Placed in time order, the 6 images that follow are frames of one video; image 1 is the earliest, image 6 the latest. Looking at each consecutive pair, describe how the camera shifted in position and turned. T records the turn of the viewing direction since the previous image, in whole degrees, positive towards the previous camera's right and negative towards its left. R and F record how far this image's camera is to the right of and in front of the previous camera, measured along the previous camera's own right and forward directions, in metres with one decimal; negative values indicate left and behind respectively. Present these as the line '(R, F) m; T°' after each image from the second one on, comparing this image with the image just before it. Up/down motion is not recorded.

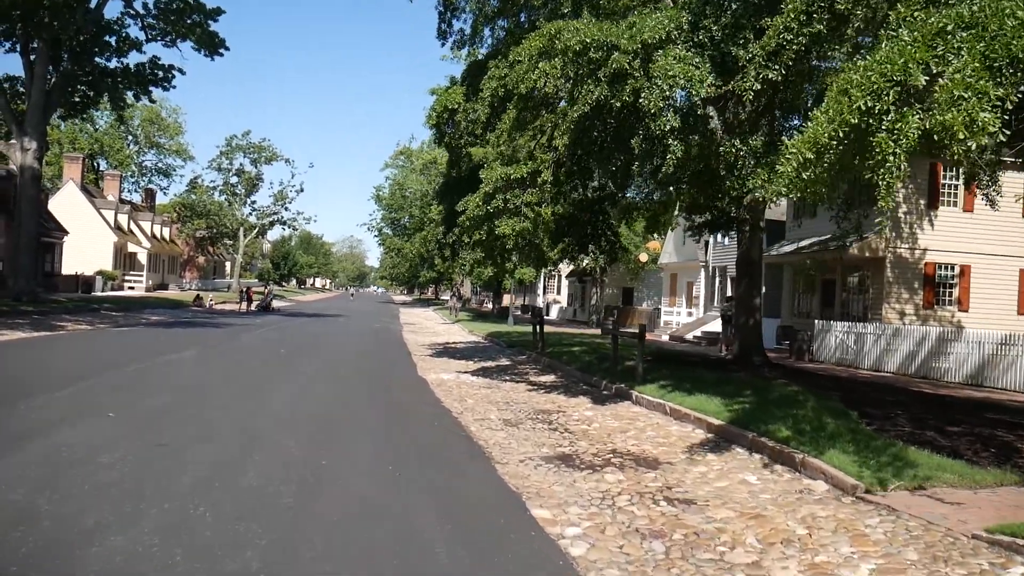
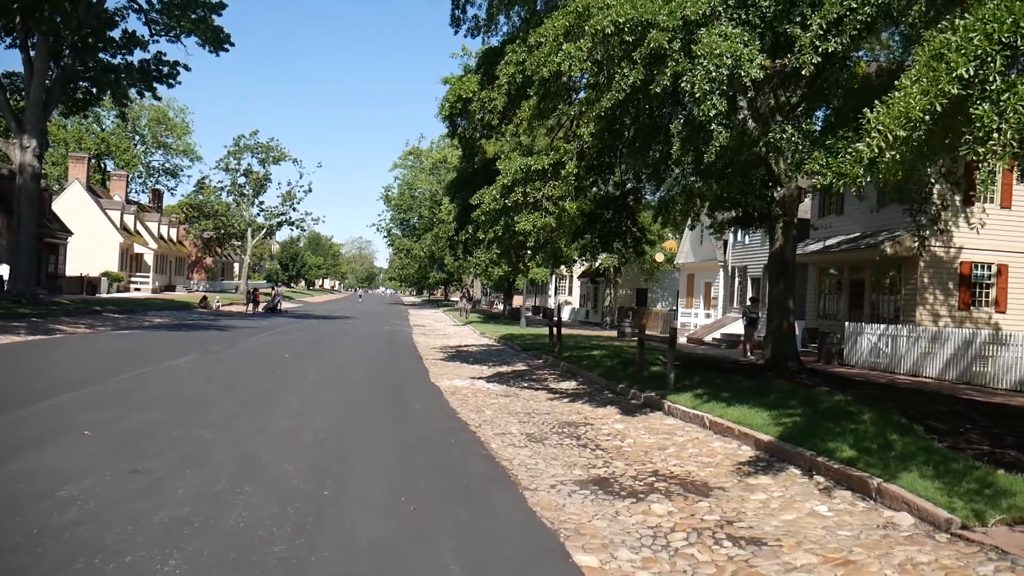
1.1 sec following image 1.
(-0.2, +1.1) m; -1°
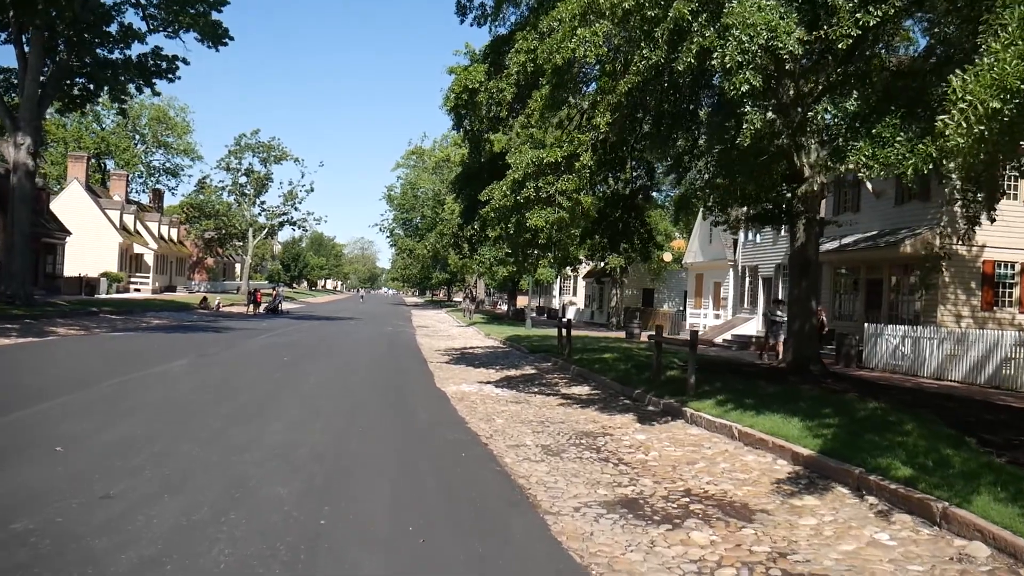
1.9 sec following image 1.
(-0.1, +0.8) m; 0°
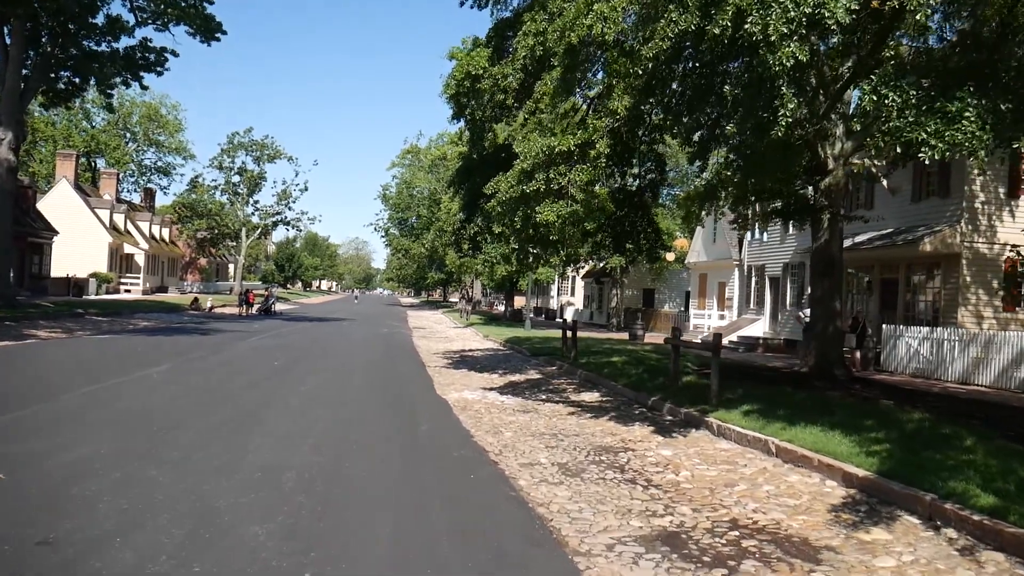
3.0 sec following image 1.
(-0.2, +1.0) m; 0°
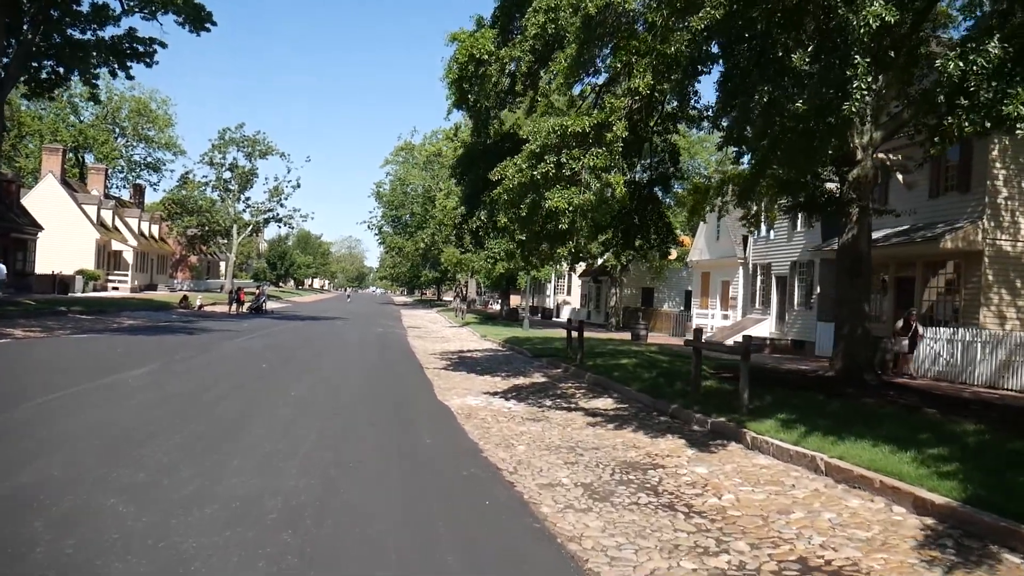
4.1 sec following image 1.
(-0.2, +1.1) m; +1°
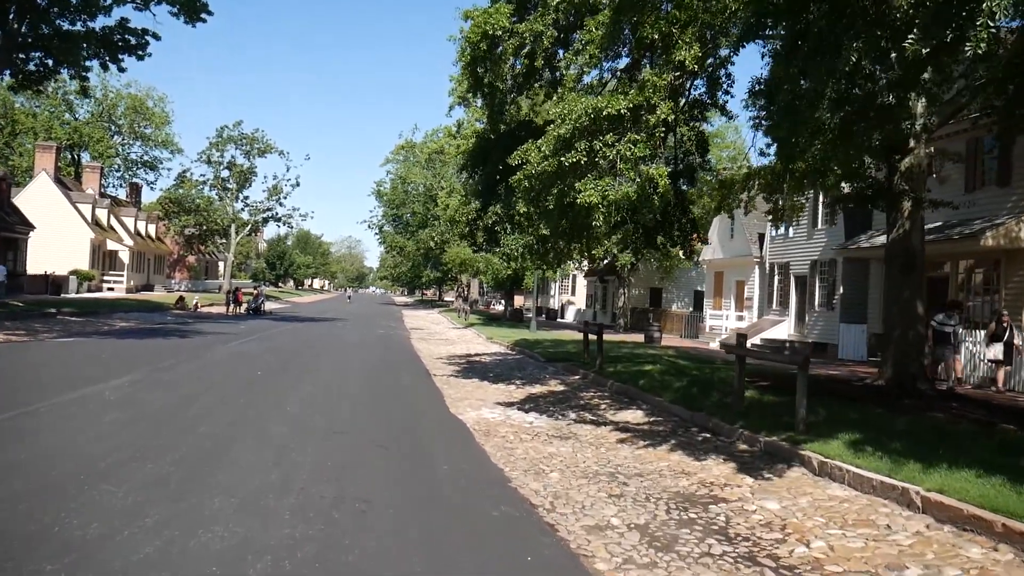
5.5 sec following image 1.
(-0.3, +1.3) m; 0°
